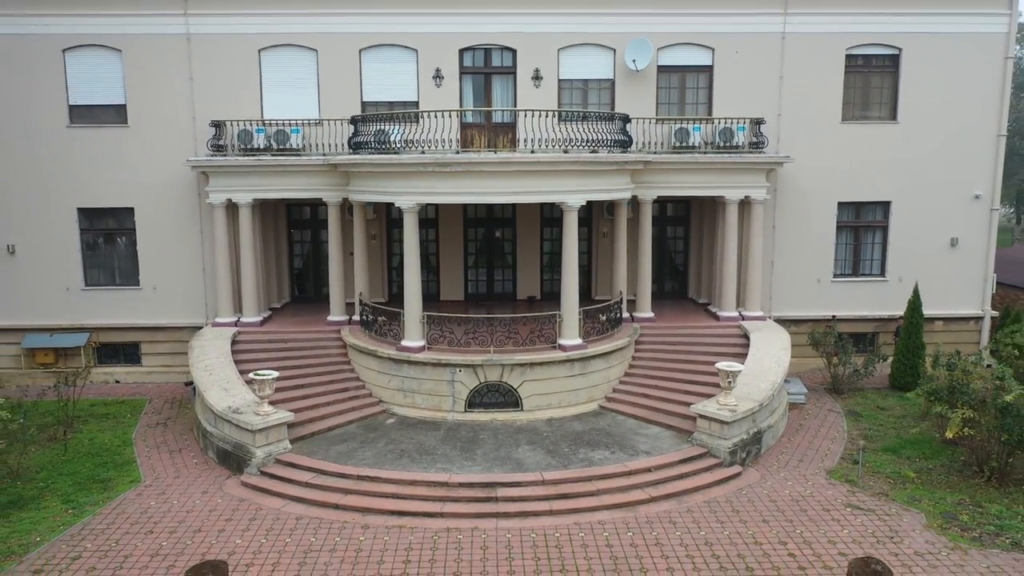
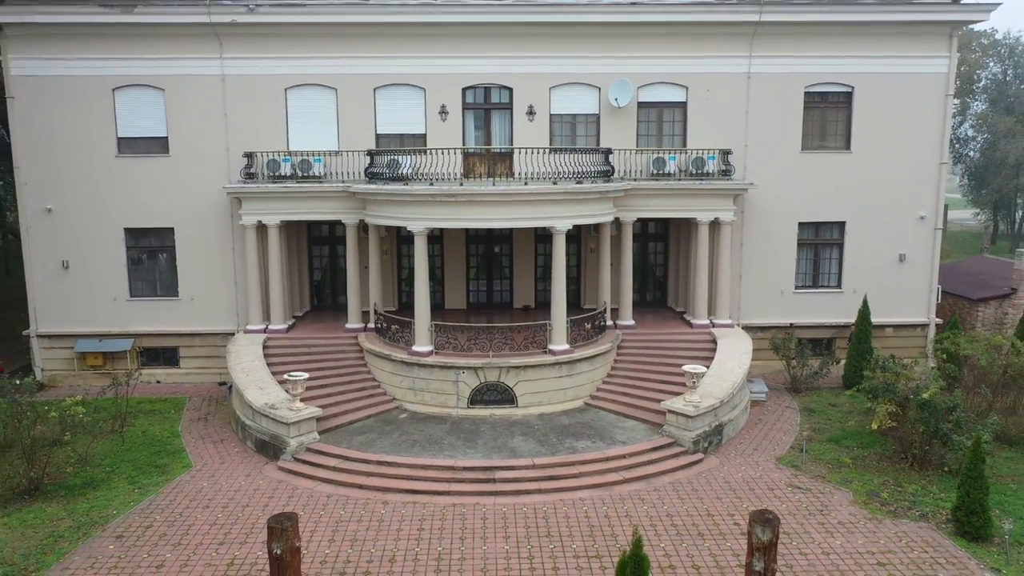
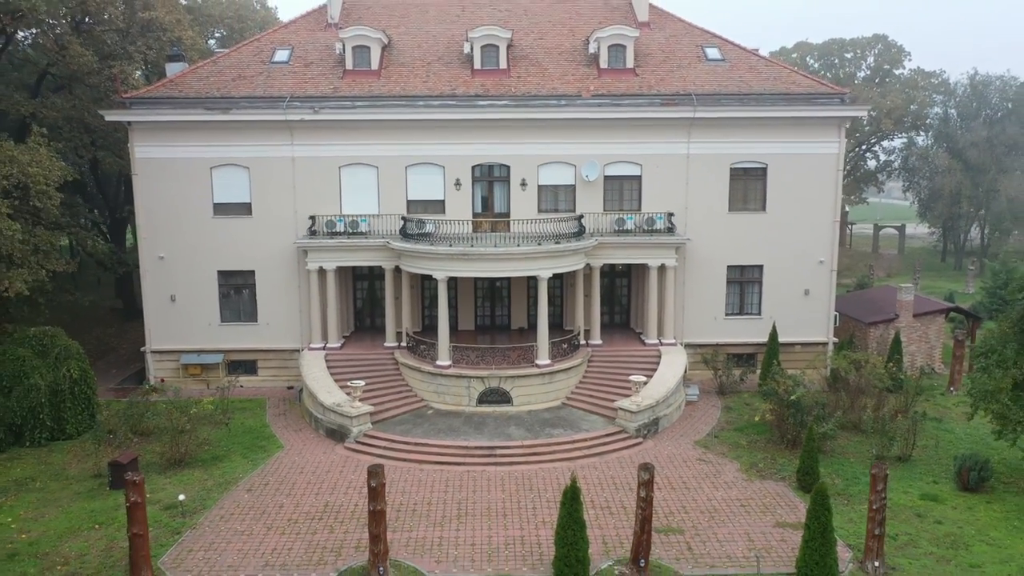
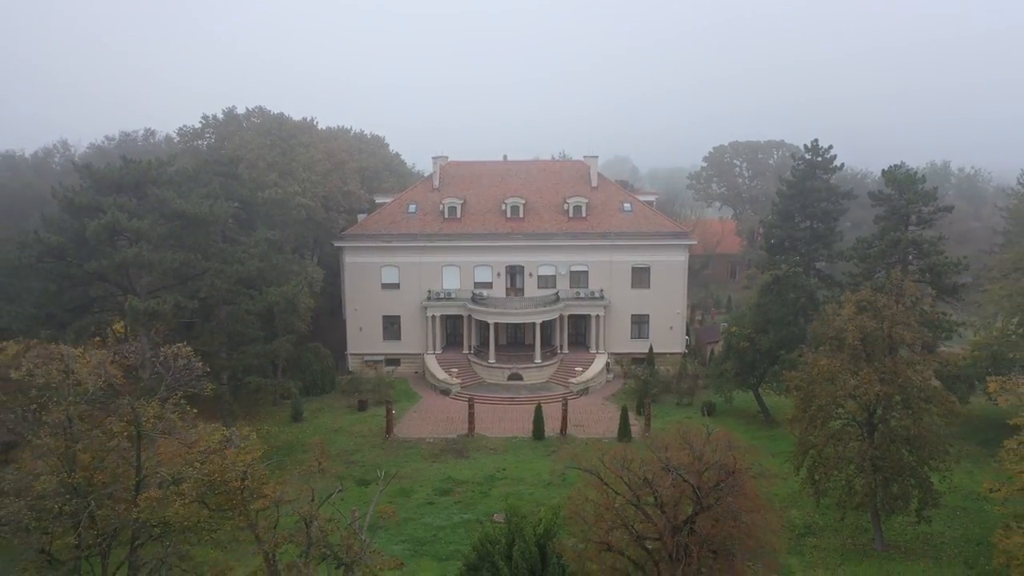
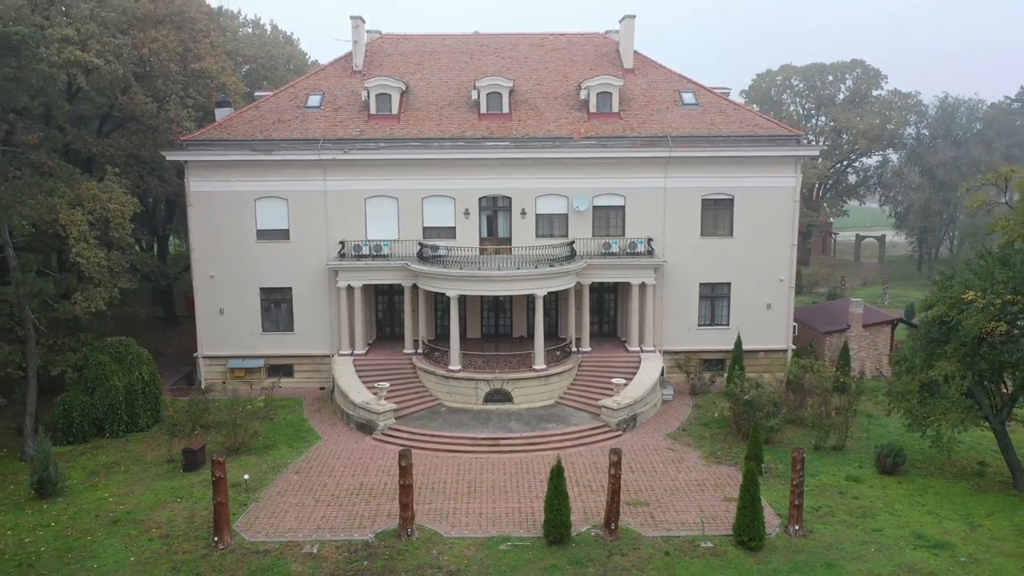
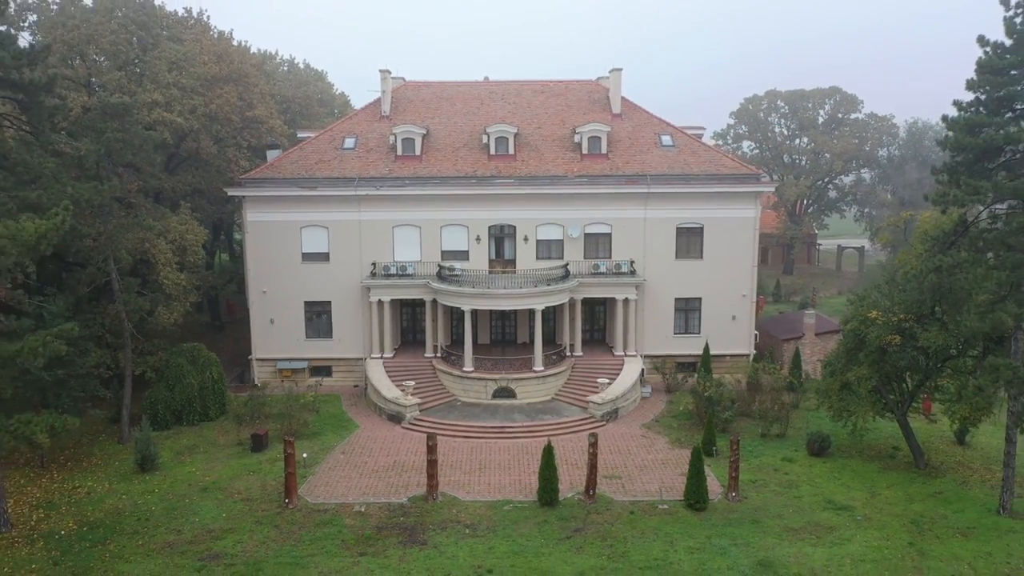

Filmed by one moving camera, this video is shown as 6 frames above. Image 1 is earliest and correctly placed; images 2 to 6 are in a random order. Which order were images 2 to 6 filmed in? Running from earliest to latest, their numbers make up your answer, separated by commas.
2, 3, 5, 6, 4
